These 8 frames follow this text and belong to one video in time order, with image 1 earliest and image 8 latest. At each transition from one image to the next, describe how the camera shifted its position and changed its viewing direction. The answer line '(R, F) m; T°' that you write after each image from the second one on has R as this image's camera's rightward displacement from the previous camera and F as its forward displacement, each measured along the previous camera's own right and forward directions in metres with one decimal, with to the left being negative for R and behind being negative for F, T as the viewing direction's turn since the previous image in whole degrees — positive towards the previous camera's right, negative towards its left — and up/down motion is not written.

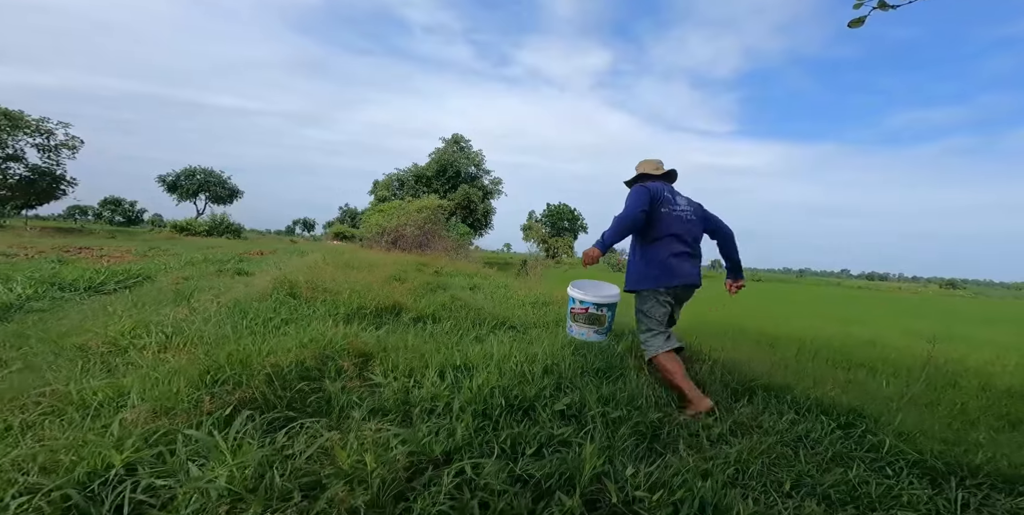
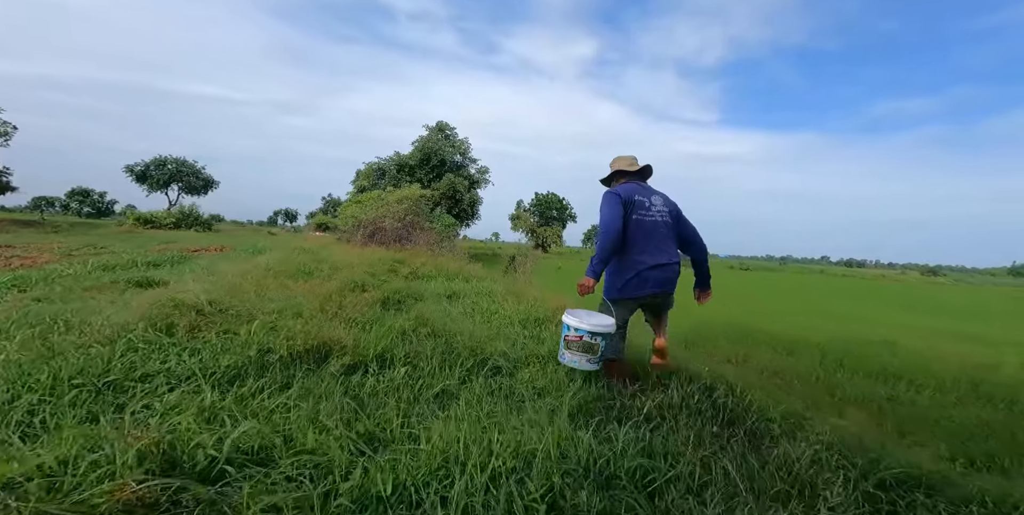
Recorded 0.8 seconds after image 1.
(0.0, +1.0) m; +1°
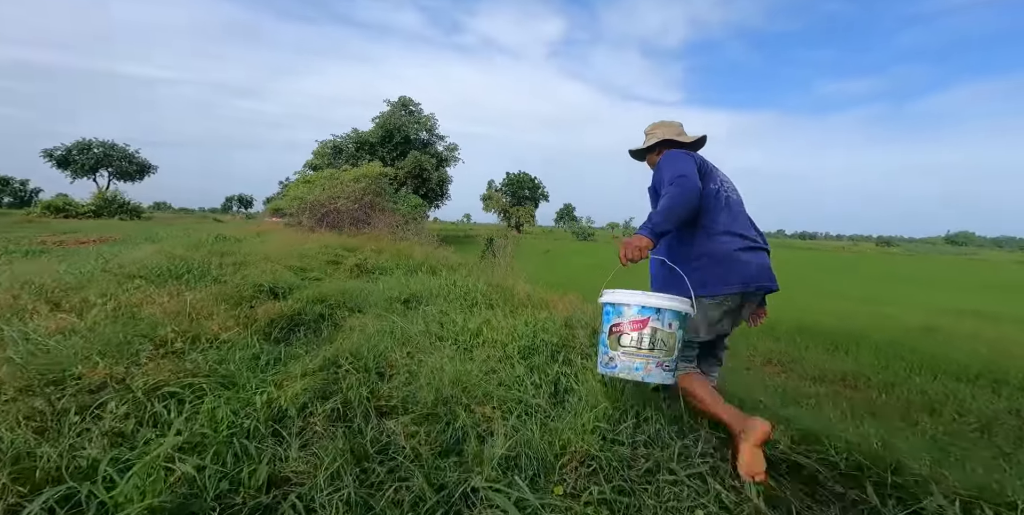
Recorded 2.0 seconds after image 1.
(-0.1, +1.5) m; +3°
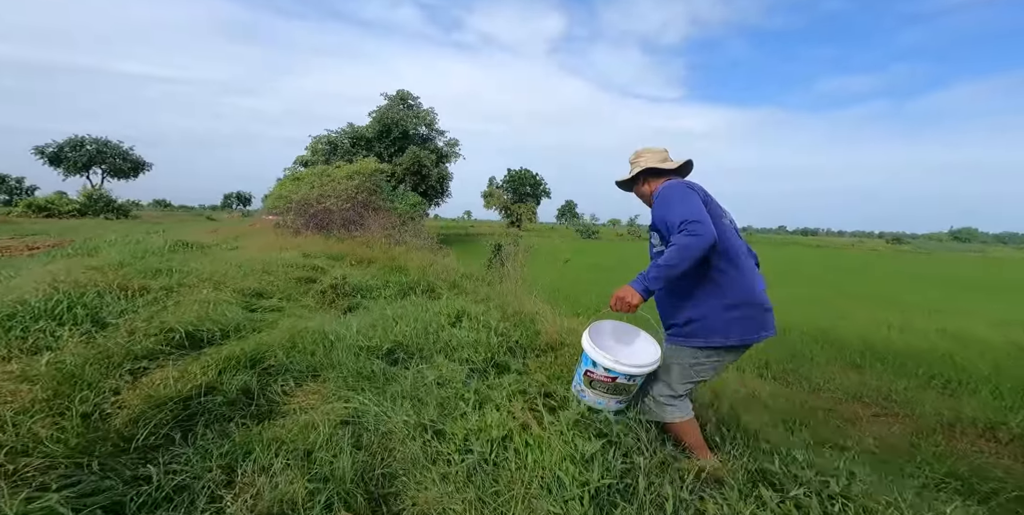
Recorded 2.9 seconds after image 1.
(-0.1, +1.0) m; 0°
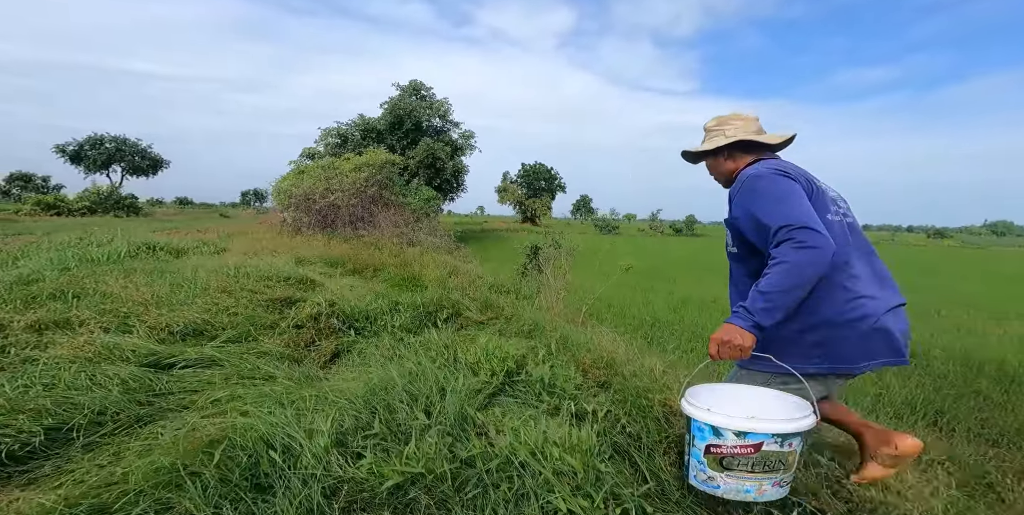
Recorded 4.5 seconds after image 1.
(-0.2, +1.1) m; -2°
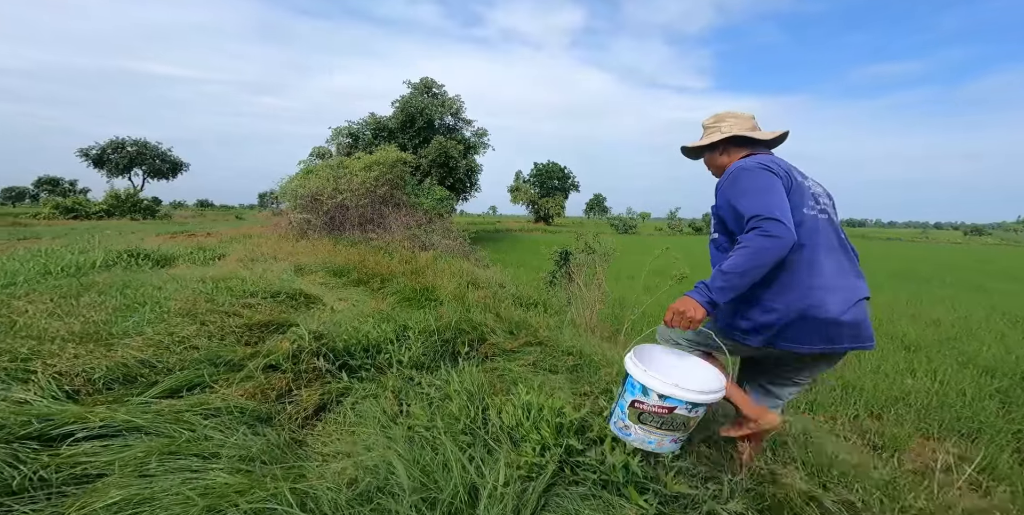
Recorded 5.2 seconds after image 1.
(-0.1, +0.5) m; -1°
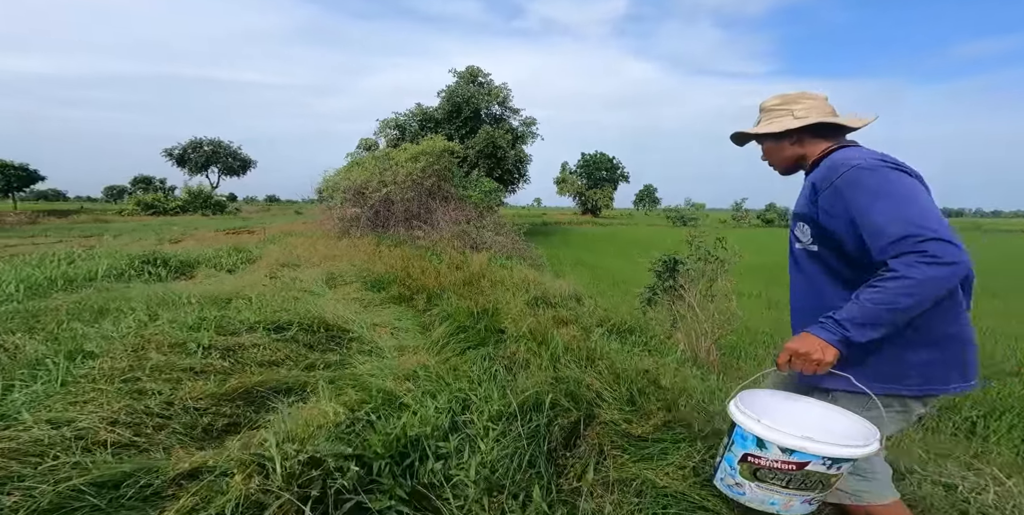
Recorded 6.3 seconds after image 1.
(-0.2, +0.8) m; -5°
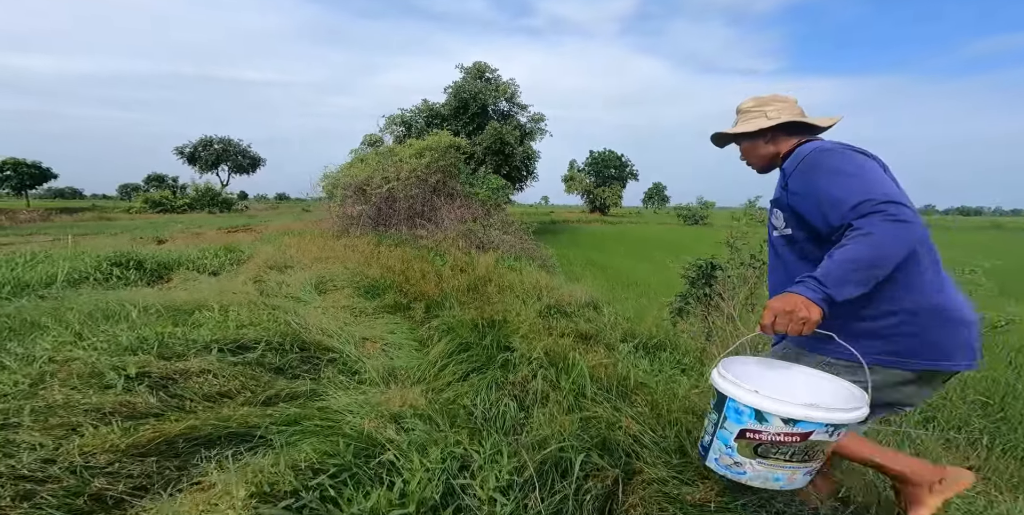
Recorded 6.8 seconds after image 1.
(0.0, +0.3) m; -1°
